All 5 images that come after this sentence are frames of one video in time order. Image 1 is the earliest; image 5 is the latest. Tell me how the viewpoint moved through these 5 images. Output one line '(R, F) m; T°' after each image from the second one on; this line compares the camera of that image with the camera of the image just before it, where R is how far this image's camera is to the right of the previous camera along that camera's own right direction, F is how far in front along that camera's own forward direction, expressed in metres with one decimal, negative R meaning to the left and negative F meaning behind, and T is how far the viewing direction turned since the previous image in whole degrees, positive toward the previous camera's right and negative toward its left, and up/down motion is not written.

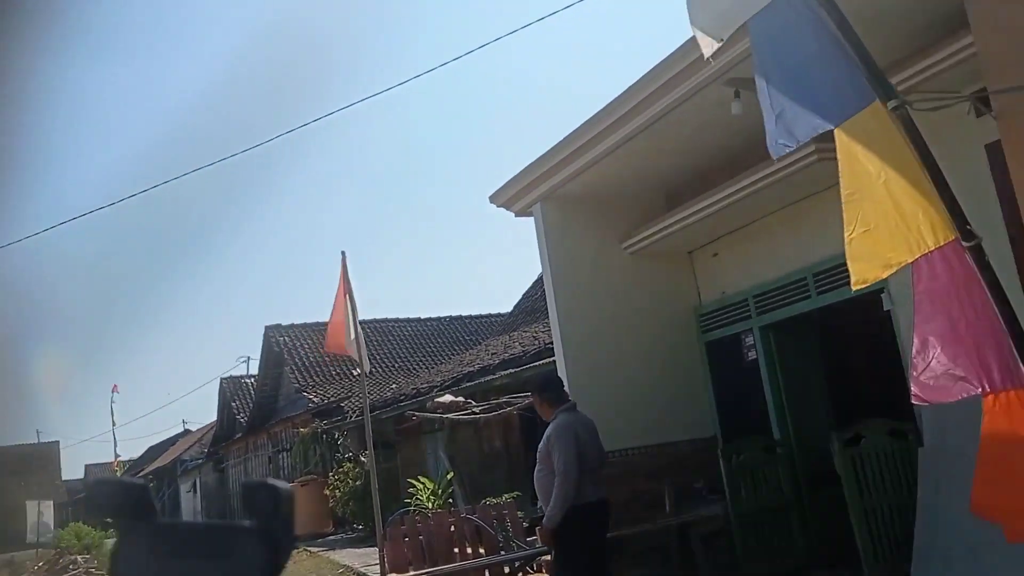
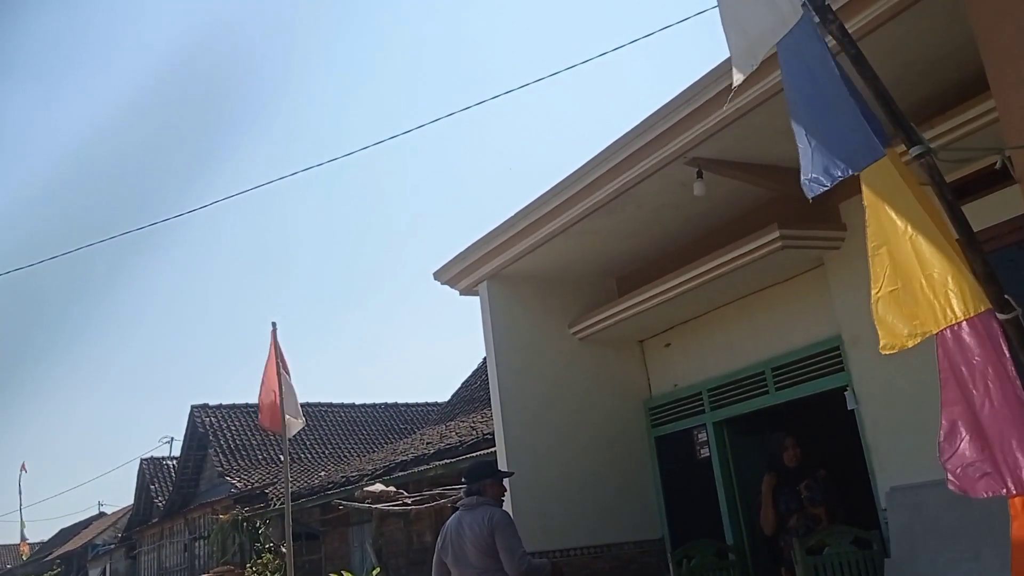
(0.0, +0.4) m; +3°
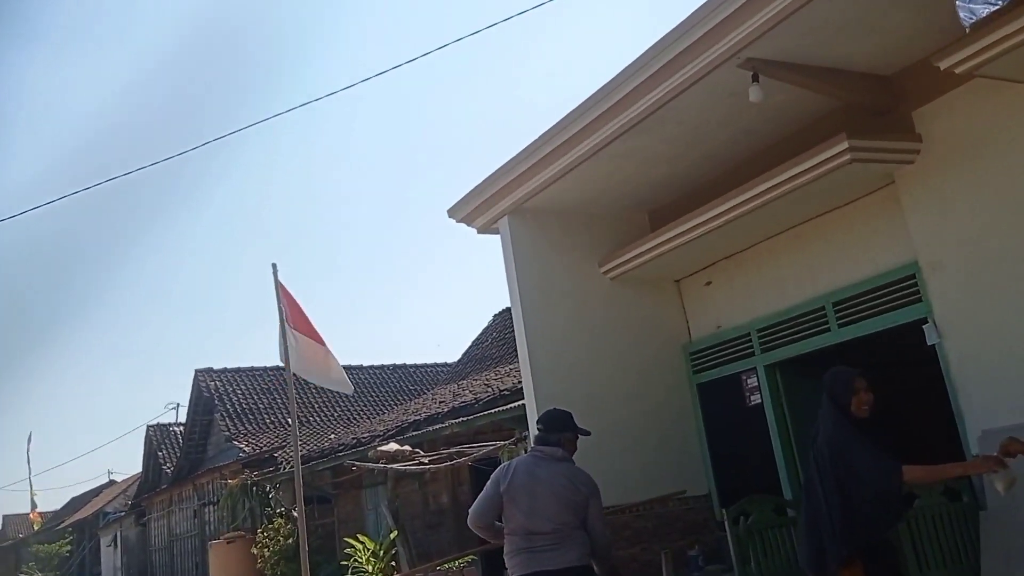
(-0.1, +0.6) m; 0°
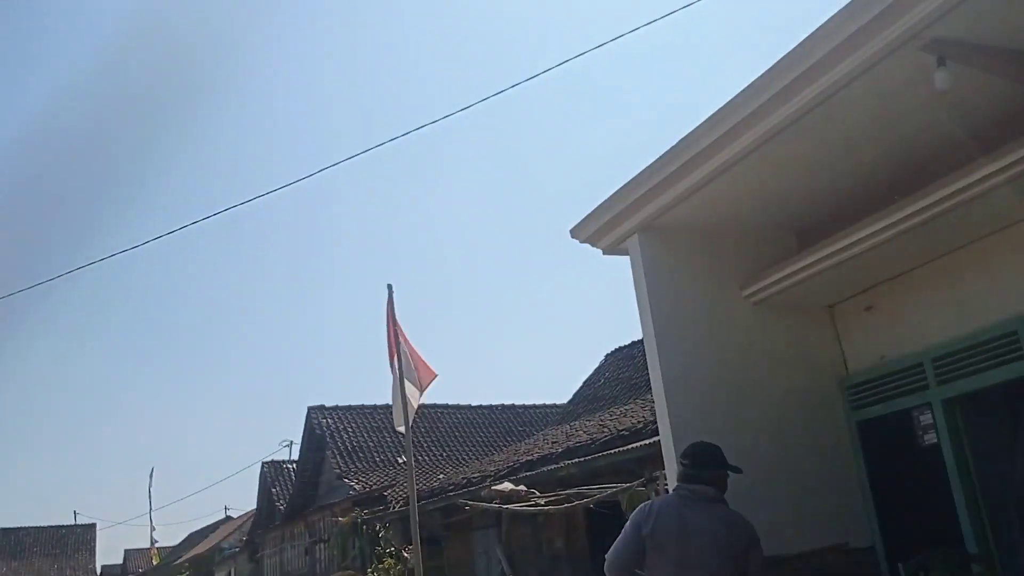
(-0.2, +0.4) m; -7°
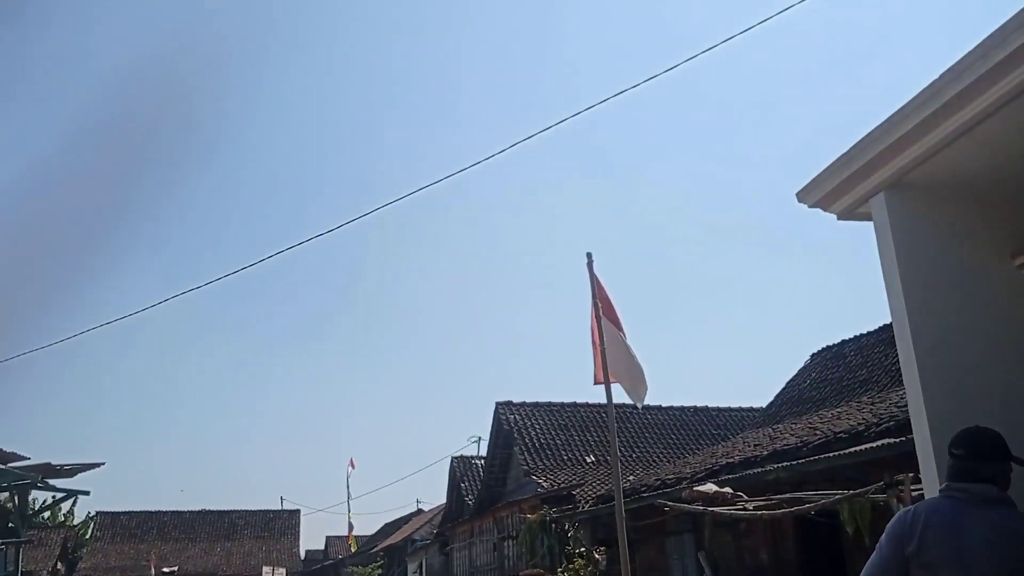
(-0.2, +0.4) m; -12°
